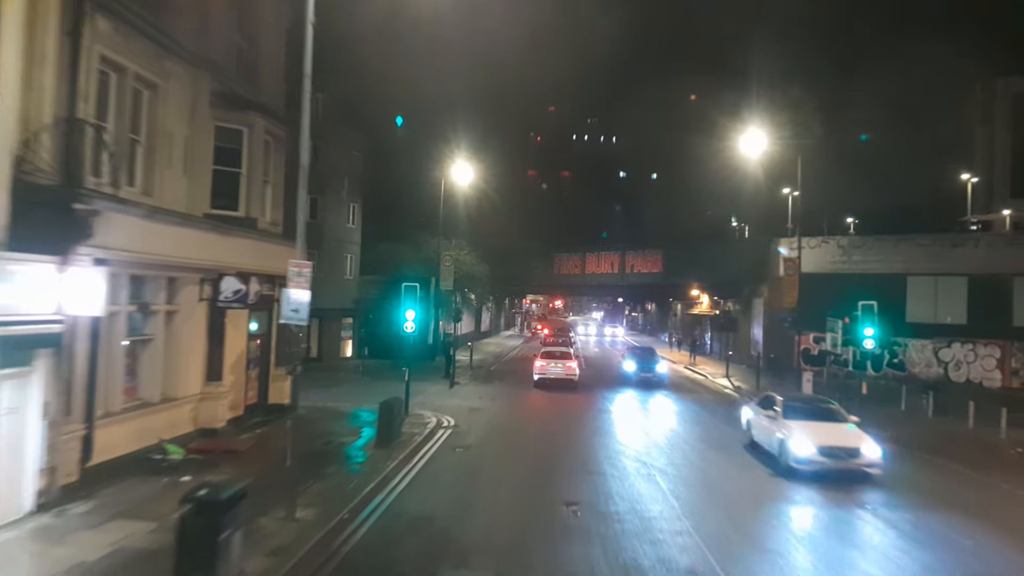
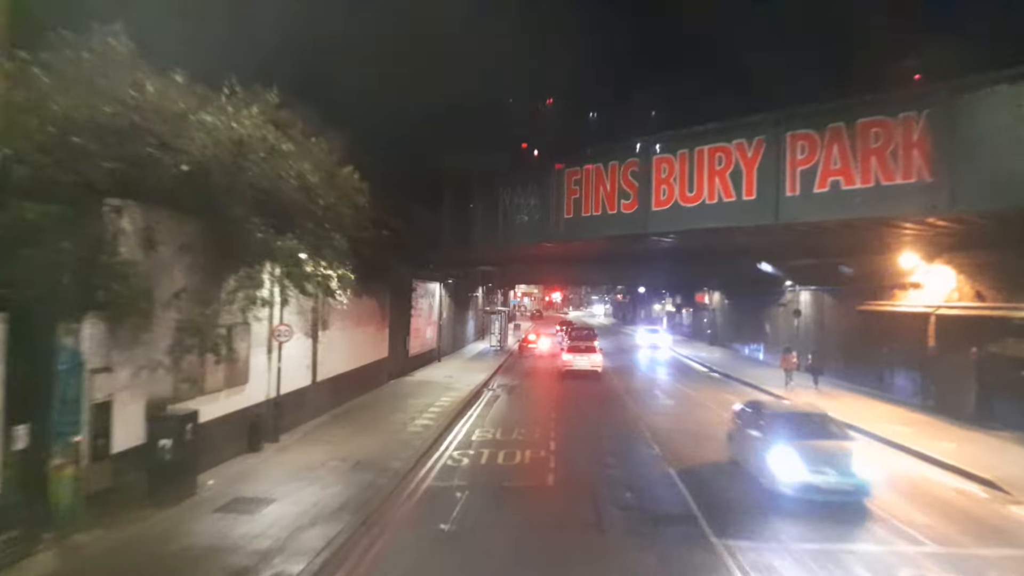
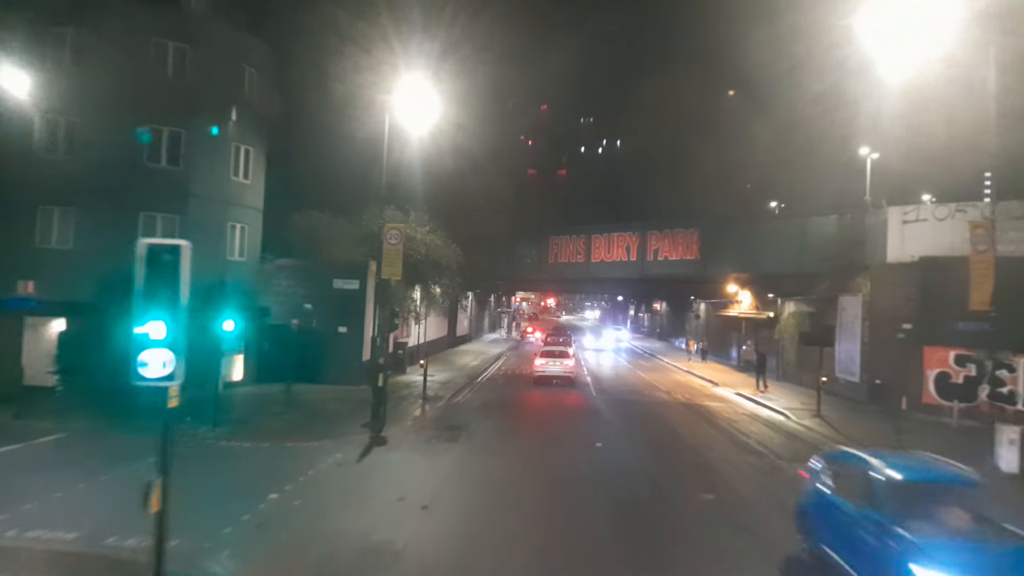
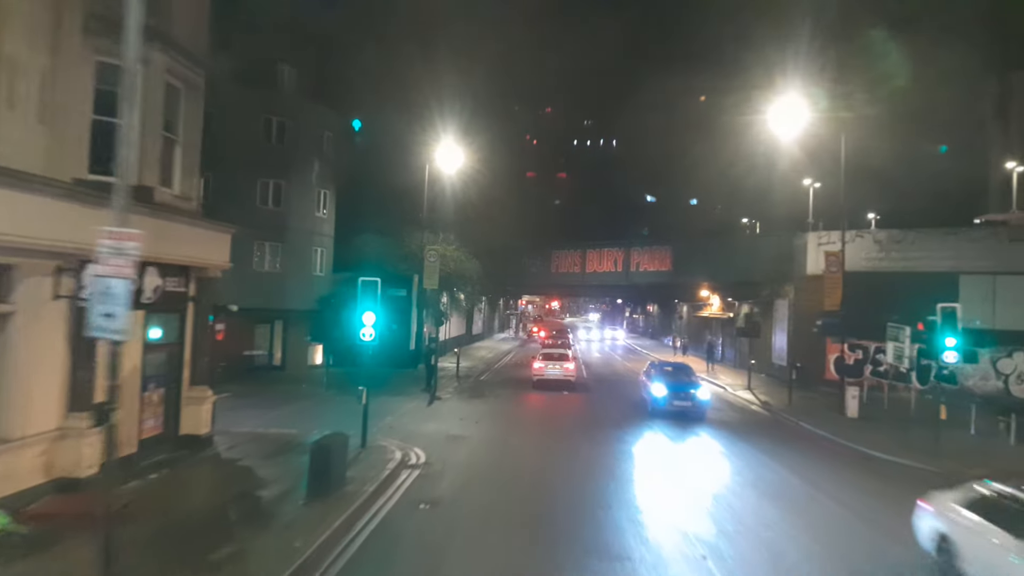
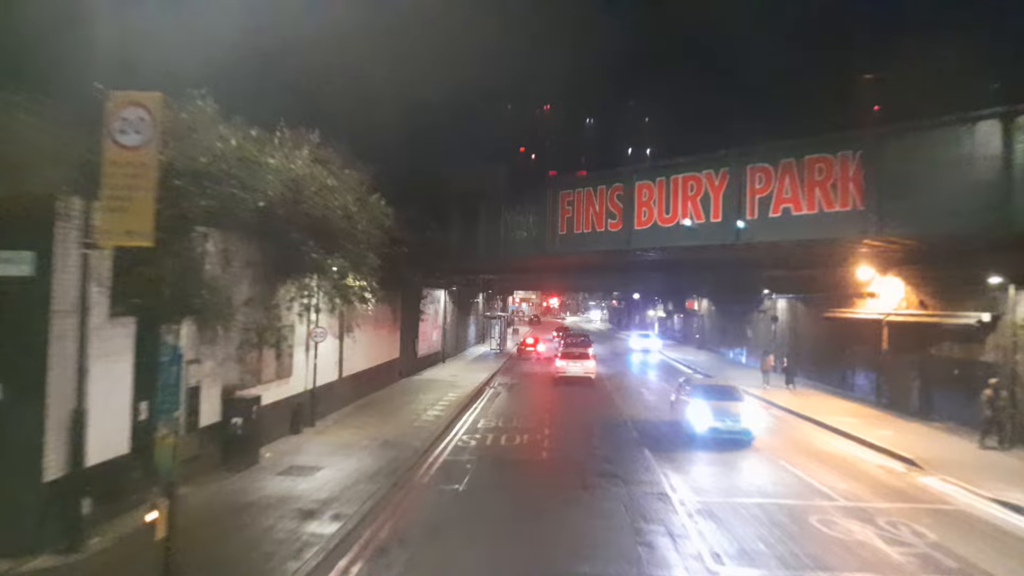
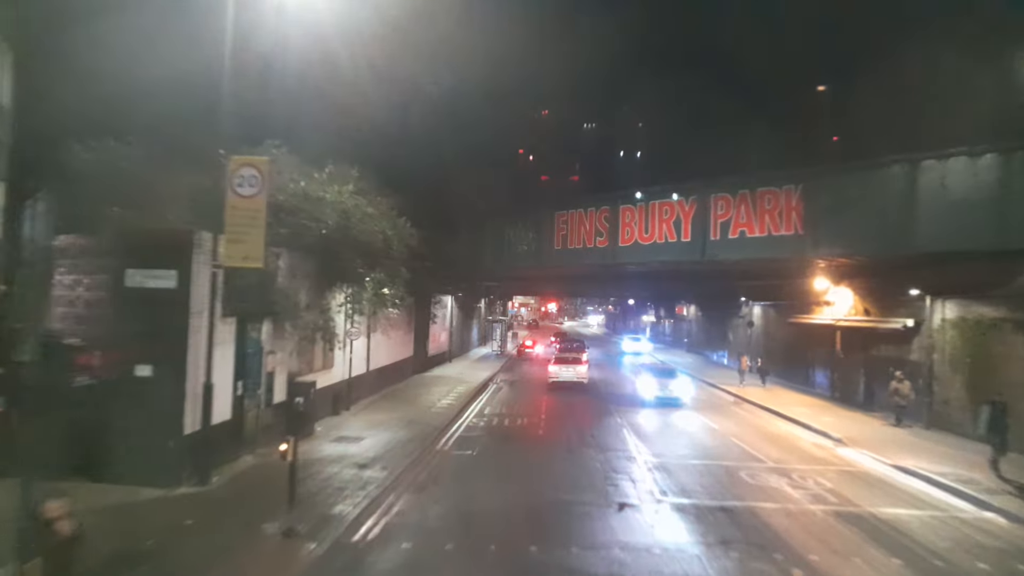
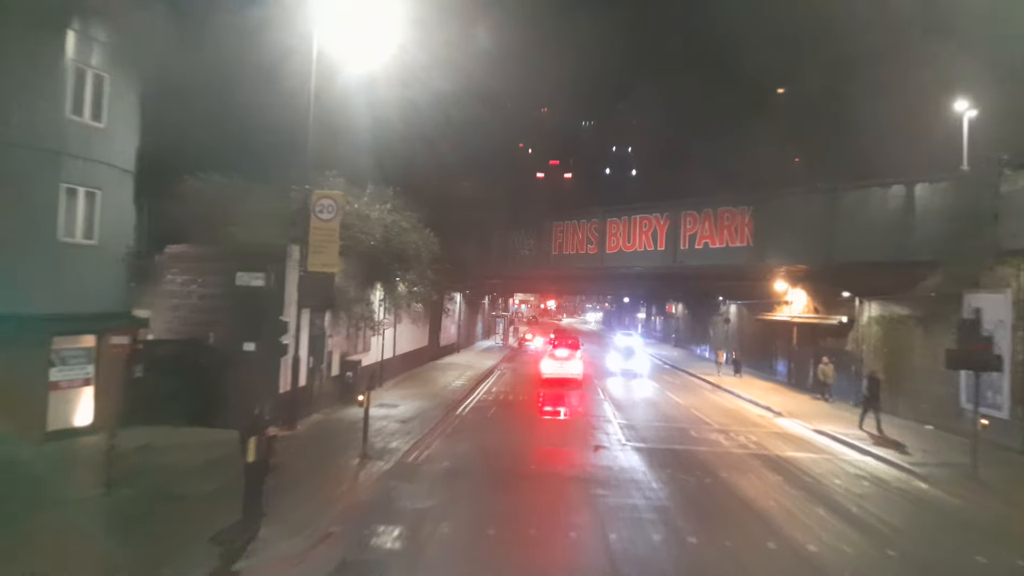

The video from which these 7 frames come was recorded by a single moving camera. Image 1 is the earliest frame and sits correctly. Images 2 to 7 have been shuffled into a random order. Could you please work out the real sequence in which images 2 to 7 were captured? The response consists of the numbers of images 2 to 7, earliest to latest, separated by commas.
4, 3, 7, 6, 5, 2
